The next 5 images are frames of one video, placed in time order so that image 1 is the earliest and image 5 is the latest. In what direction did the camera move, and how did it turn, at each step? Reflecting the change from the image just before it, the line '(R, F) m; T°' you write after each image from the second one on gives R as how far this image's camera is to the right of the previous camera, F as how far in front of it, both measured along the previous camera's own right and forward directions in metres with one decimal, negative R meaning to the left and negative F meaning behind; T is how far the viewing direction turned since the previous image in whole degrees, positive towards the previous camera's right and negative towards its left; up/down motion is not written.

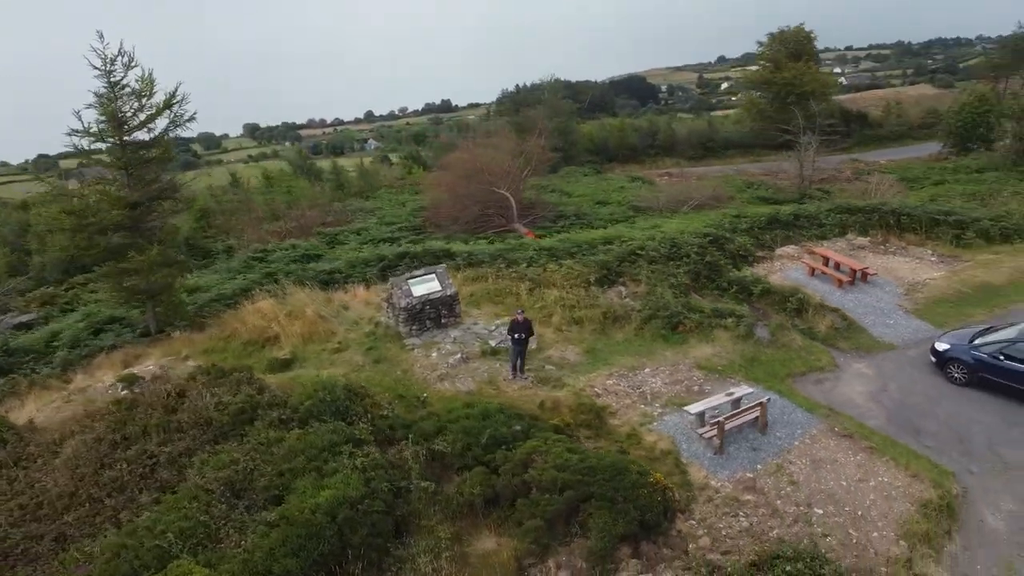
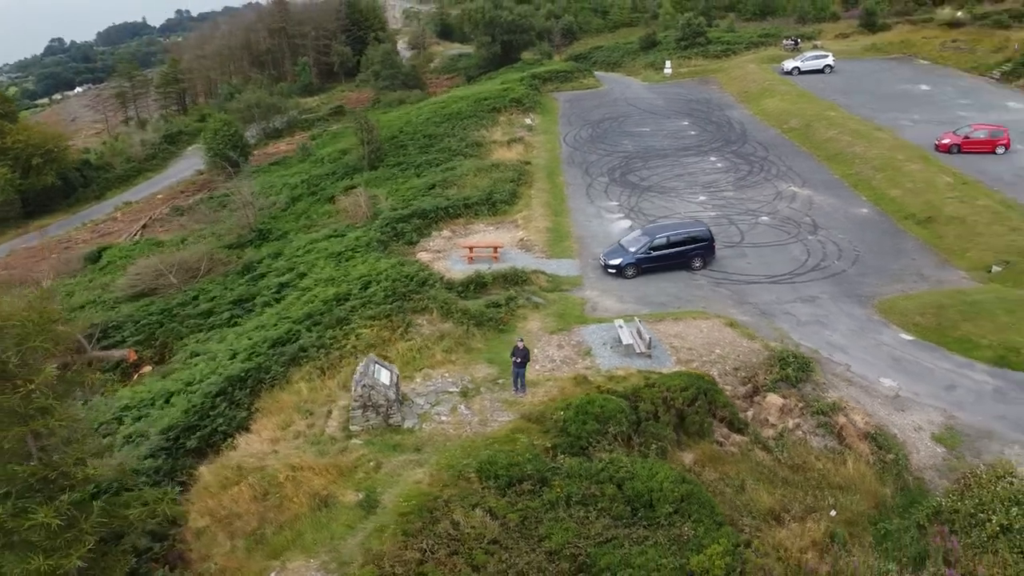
(-12.6, +3.7) m; +56°
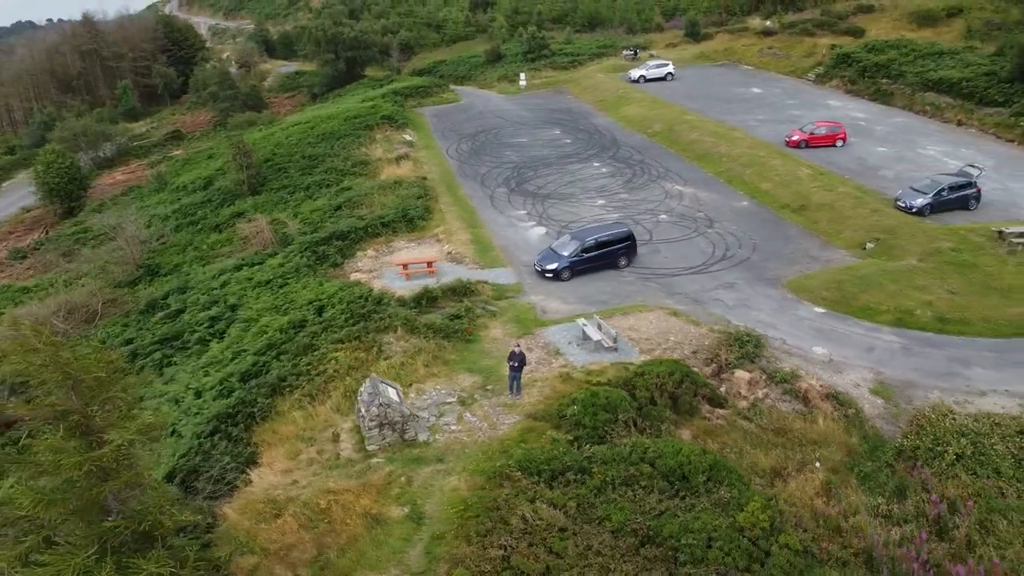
(-3.4, -0.6) m; +12°
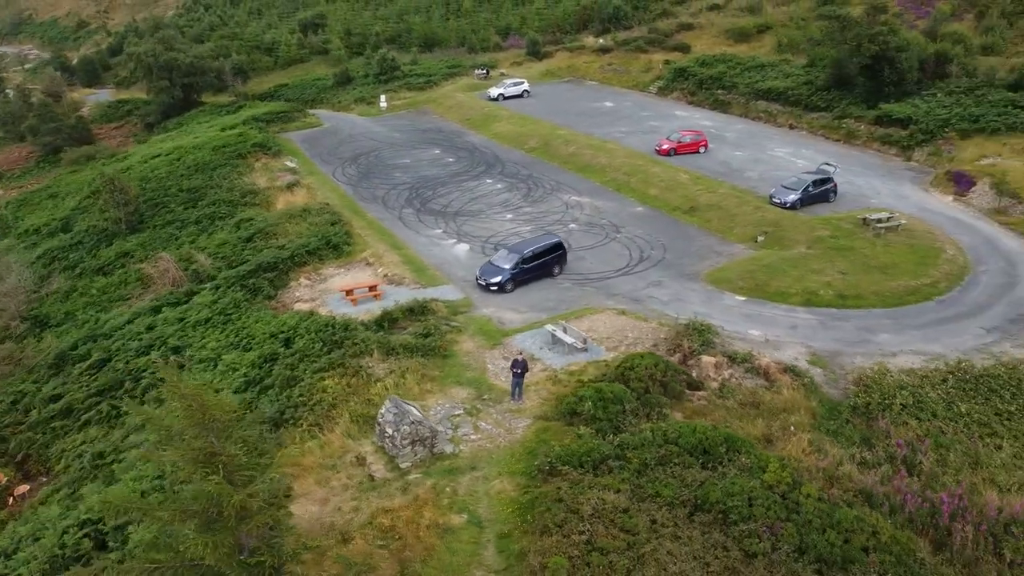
(-3.9, -0.7) m; +13°
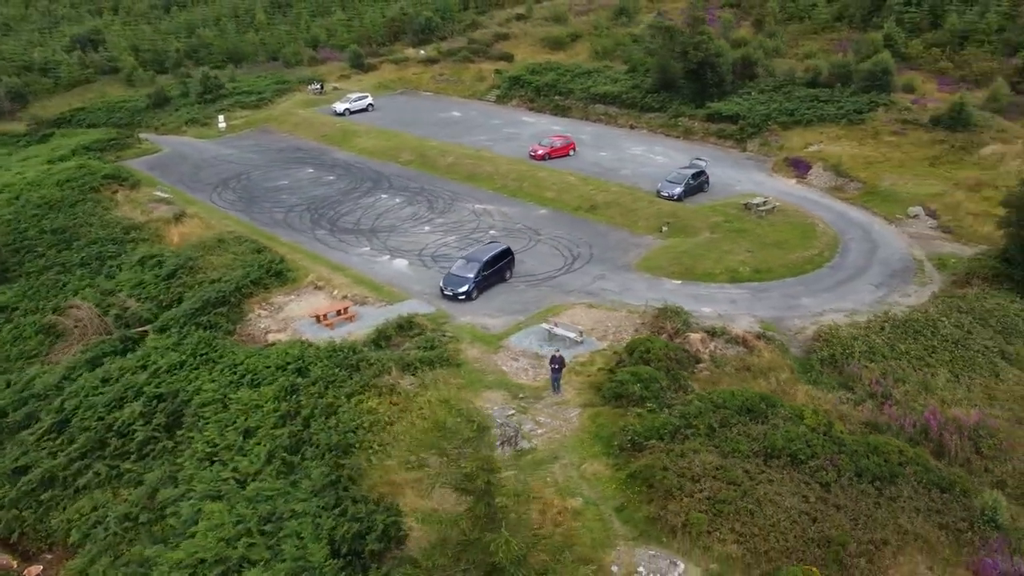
(-6.2, -0.6) m; +16°
